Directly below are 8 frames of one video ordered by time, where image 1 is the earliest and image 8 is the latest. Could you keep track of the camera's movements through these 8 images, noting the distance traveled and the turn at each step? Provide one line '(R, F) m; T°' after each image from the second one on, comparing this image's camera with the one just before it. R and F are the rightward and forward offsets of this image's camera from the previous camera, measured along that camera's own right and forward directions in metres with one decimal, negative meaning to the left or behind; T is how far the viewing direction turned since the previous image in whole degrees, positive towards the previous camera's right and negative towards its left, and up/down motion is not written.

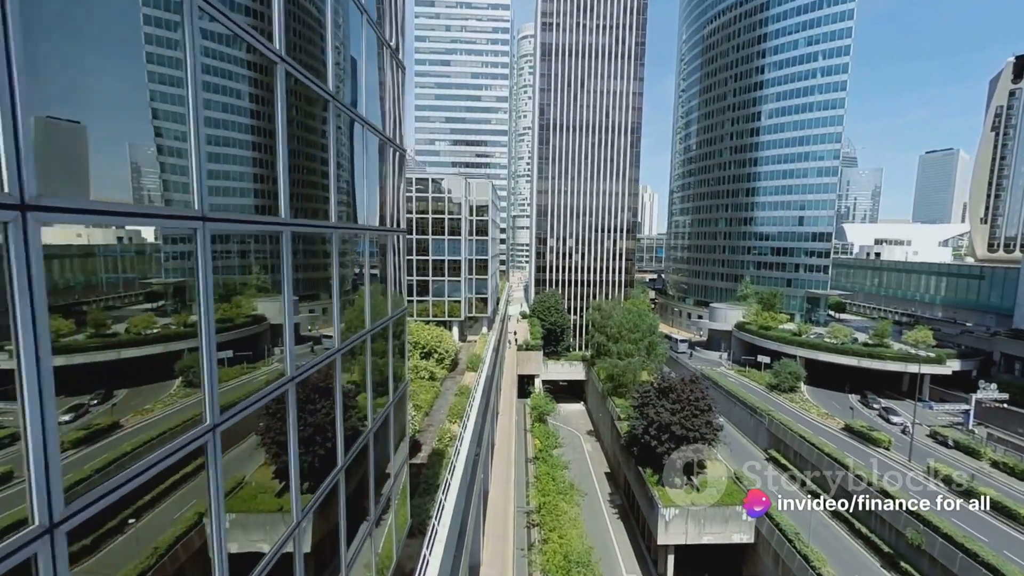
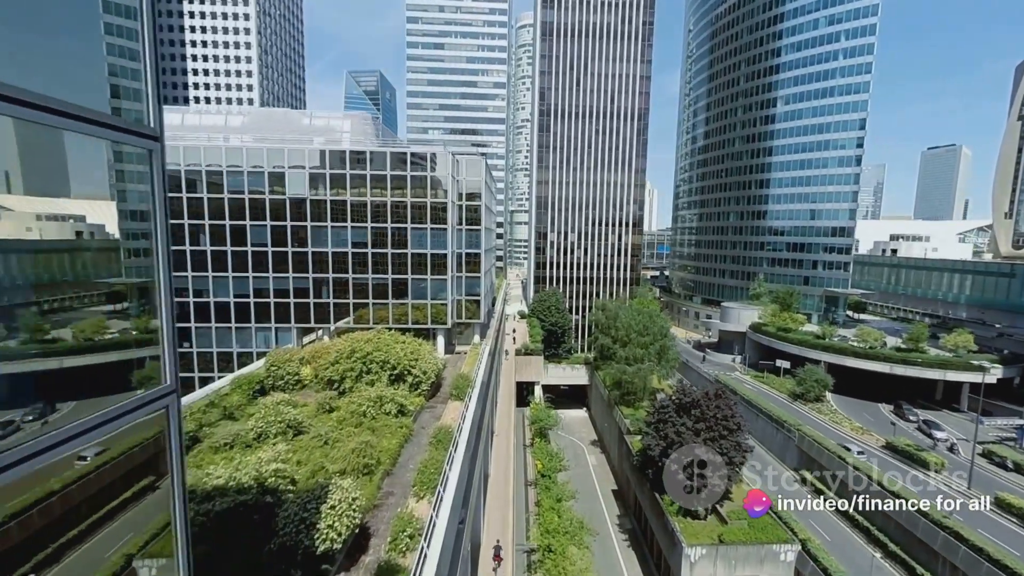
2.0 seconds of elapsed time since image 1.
(0.0, +3.9) m; 0°
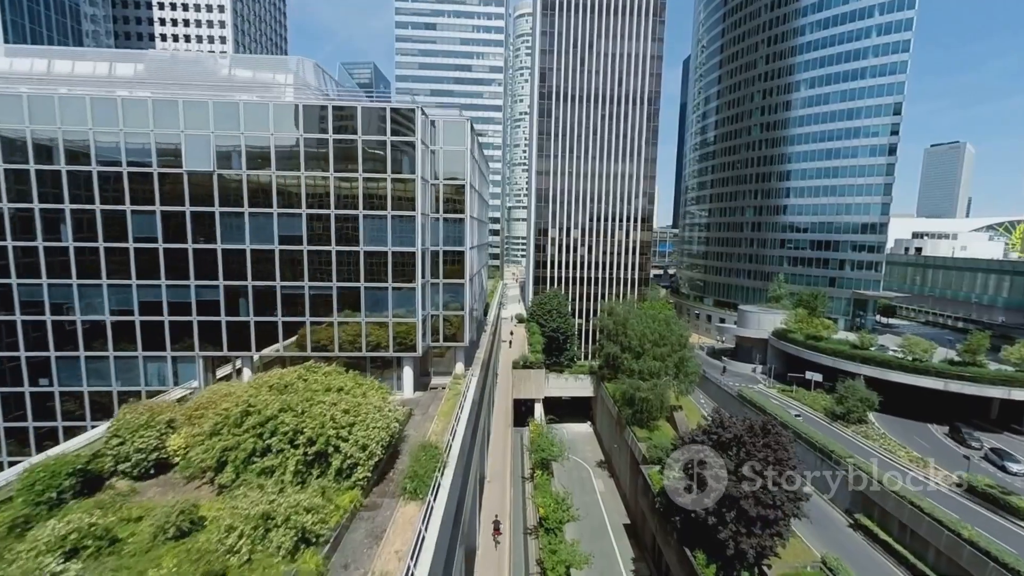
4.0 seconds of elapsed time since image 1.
(+0.1, +5.0) m; 0°
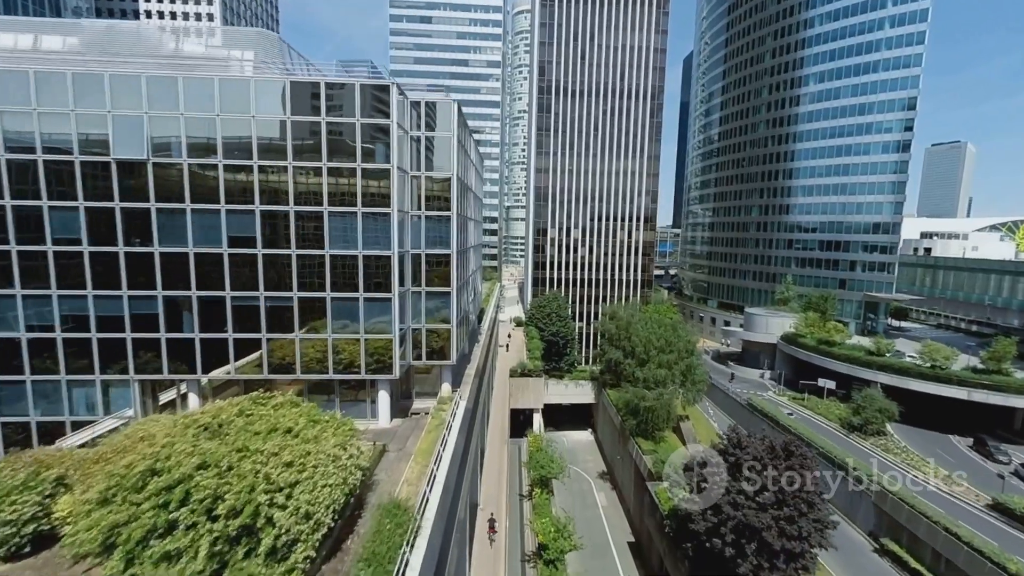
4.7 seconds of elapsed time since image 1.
(+0.1, +1.9) m; 0°
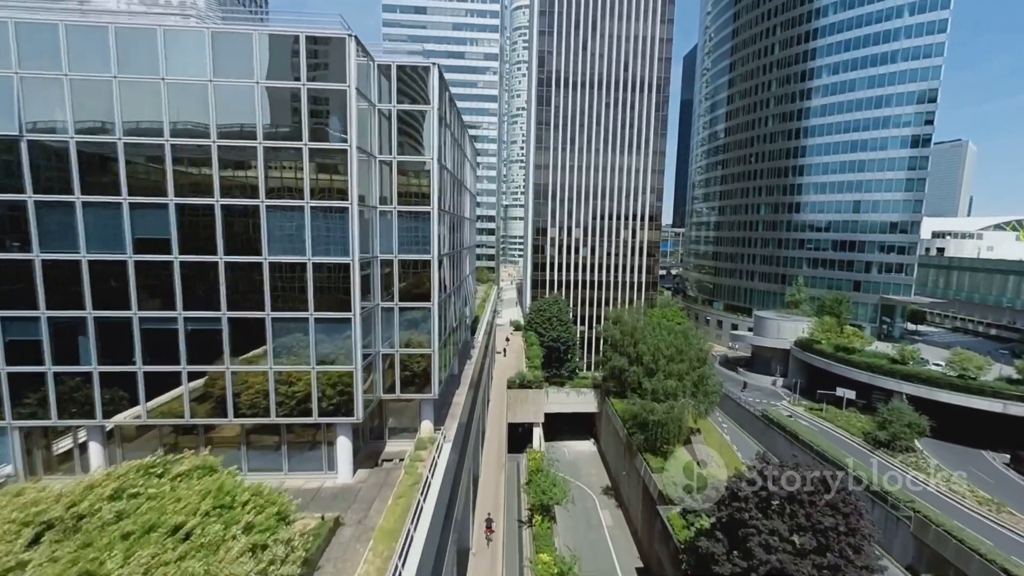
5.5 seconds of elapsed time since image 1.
(0.0, +2.4) m; 0°
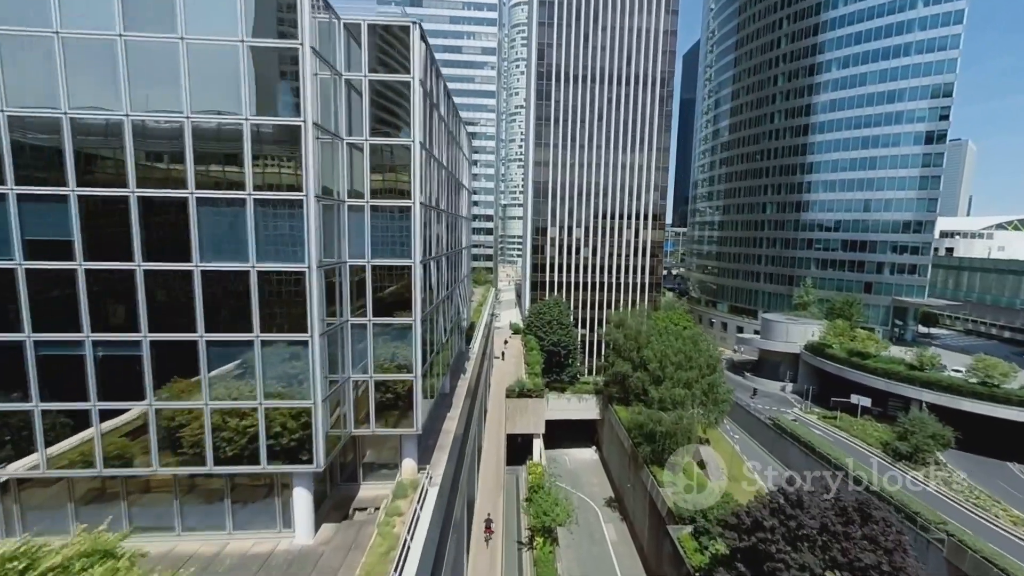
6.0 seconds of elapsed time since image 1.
(0.0, +1.7) m; 0°
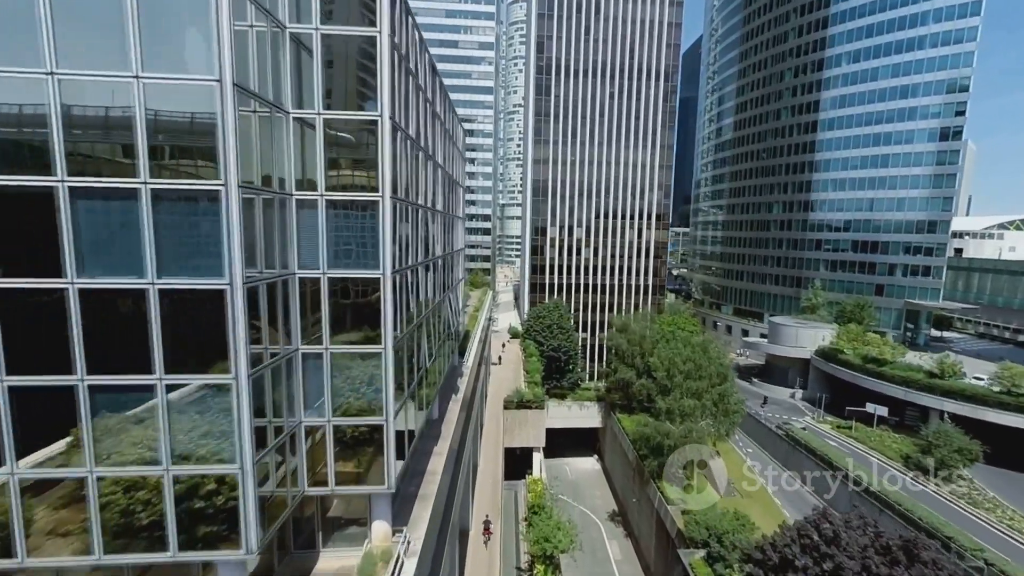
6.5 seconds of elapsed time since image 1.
(0.0, +1.7) m; 0°
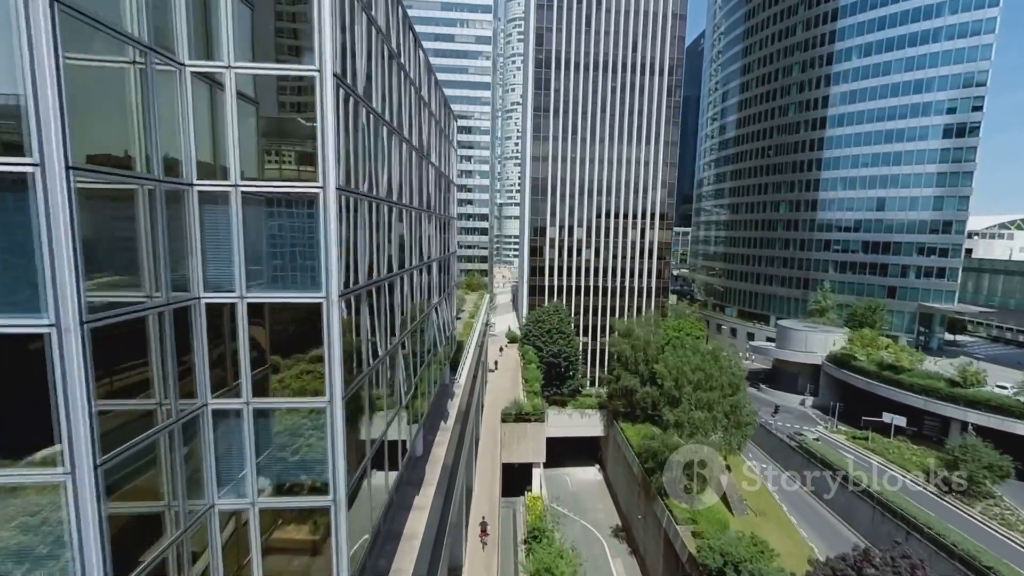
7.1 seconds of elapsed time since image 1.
(0.0, +1.7) m; 0°
